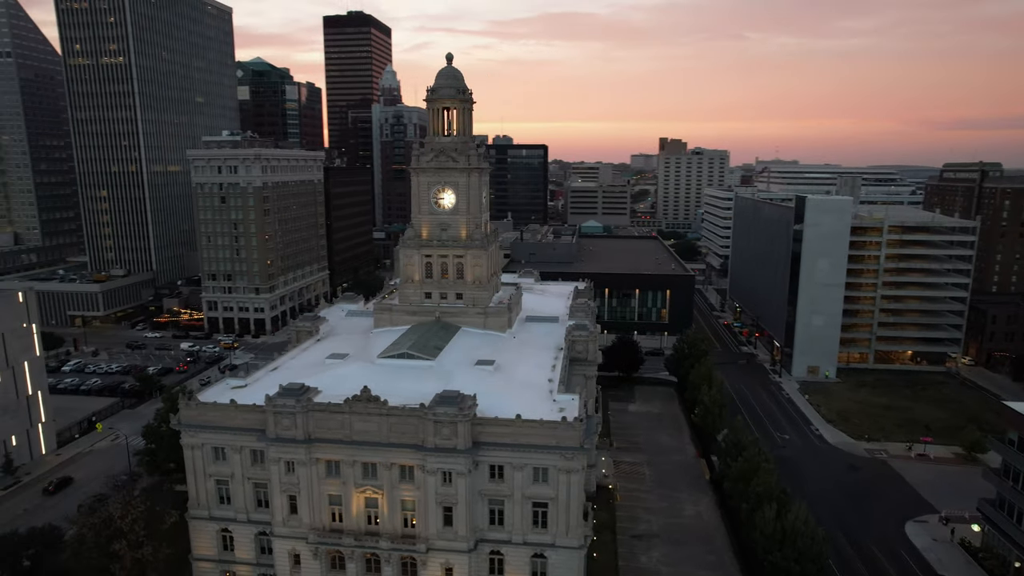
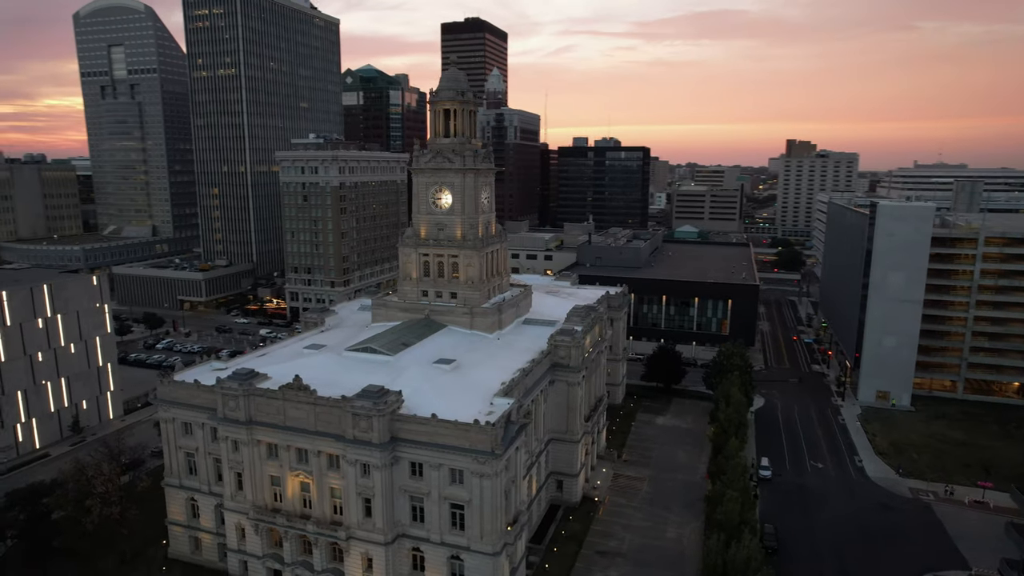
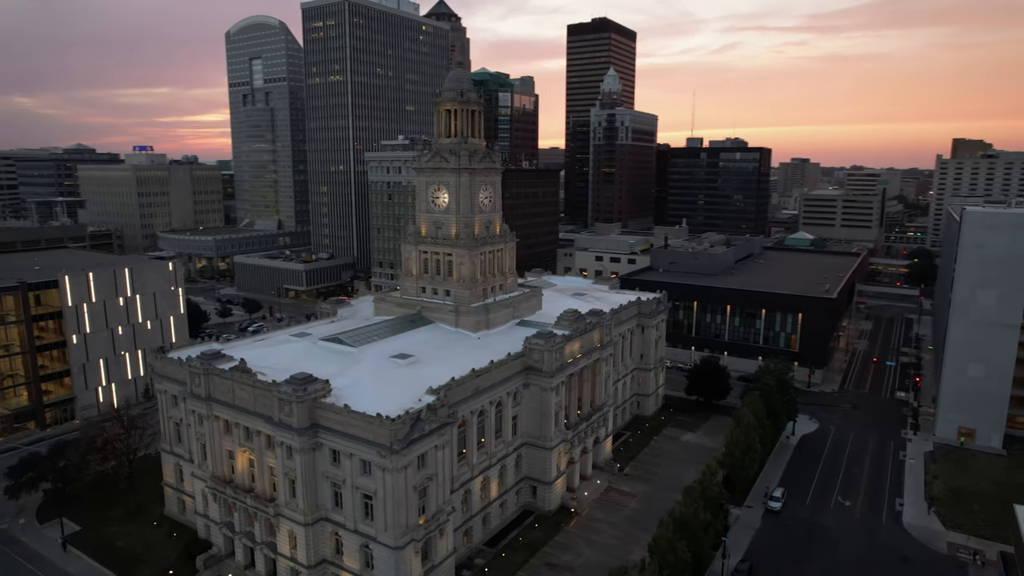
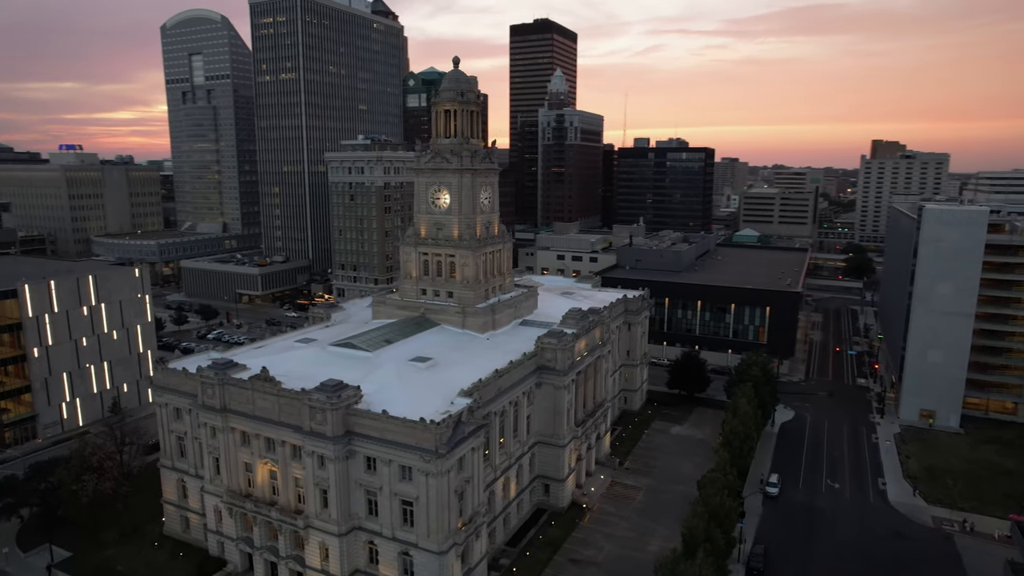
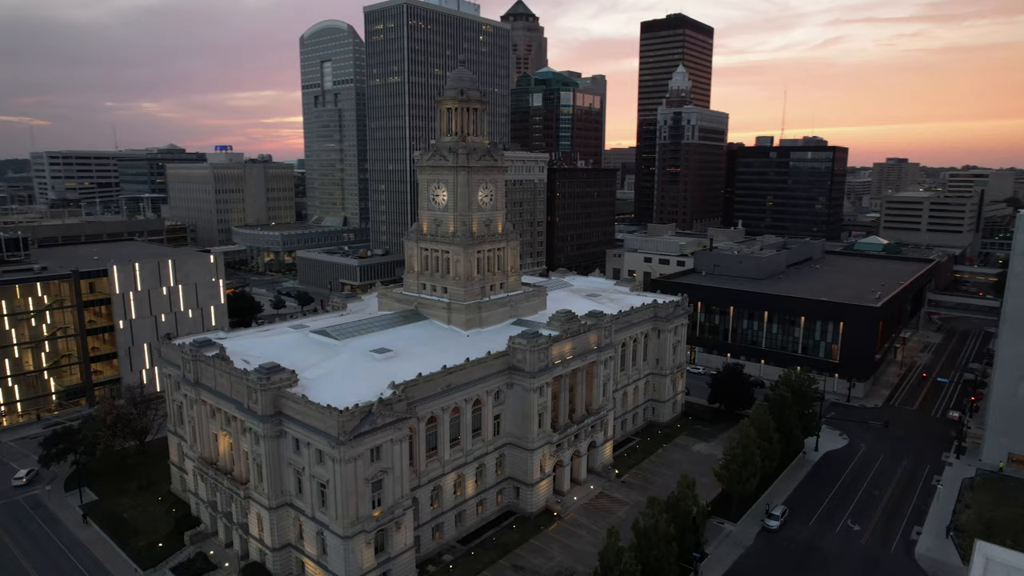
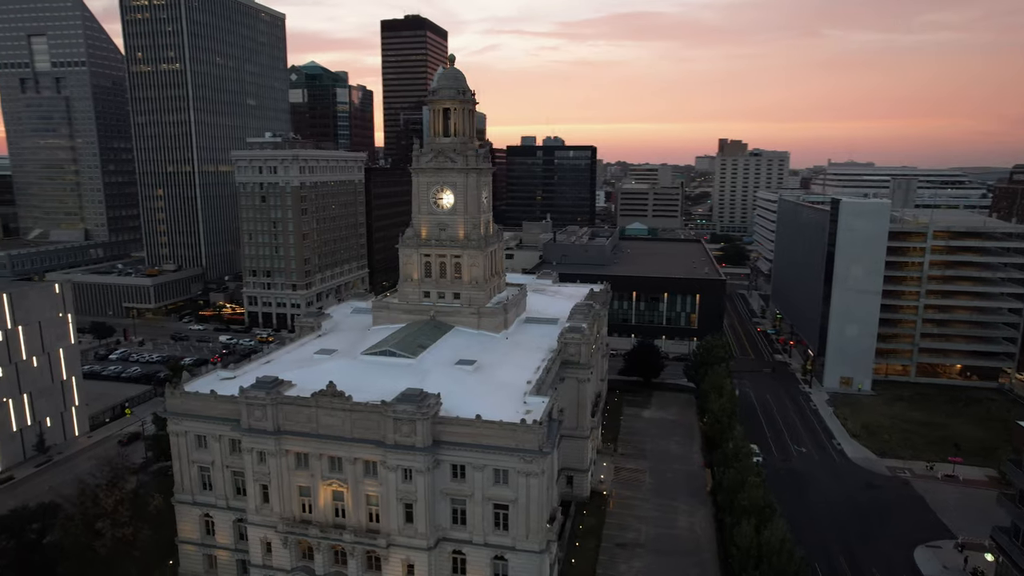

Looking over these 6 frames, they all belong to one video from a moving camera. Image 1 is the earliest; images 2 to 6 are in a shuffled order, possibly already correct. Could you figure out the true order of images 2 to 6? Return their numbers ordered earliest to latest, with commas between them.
6, 2, 4, 3, 5
